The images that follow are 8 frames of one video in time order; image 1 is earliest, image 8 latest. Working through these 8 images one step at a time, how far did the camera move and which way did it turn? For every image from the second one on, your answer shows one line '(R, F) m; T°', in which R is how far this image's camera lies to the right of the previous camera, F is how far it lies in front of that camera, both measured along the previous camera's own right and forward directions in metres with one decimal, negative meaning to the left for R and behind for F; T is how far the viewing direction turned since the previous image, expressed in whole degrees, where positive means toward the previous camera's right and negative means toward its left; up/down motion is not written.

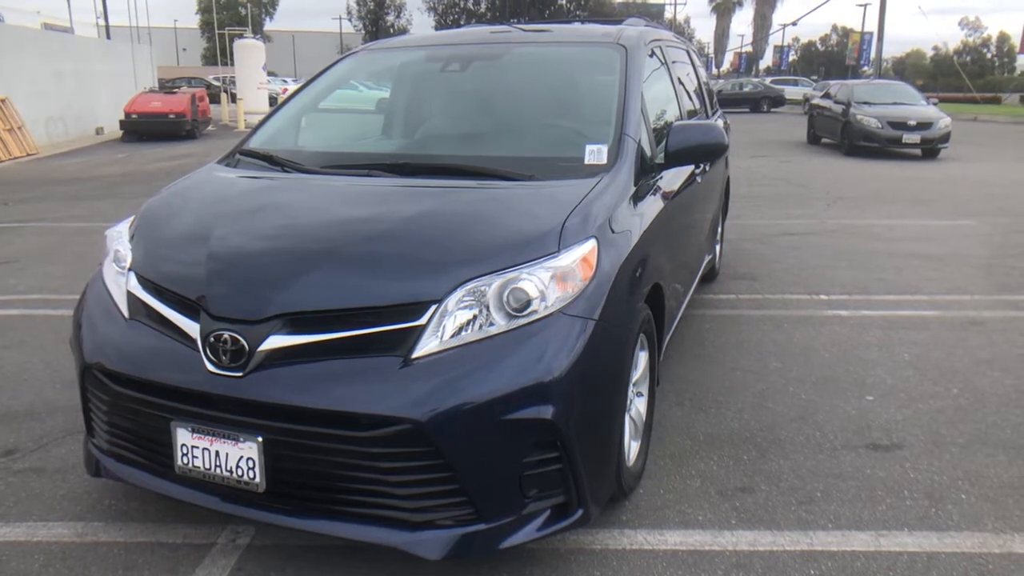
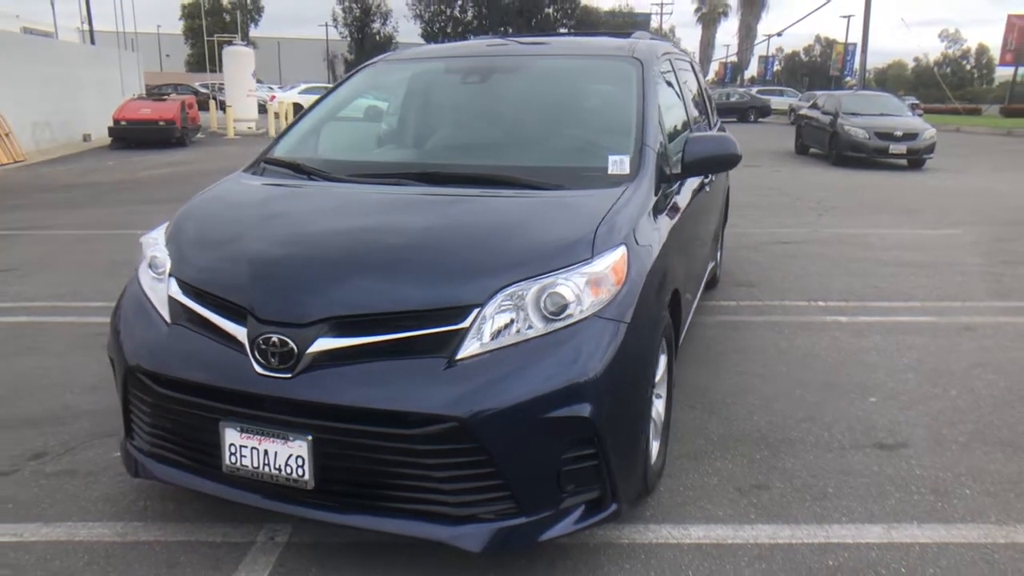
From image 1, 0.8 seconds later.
(-0.2, -0.1) m; +1°
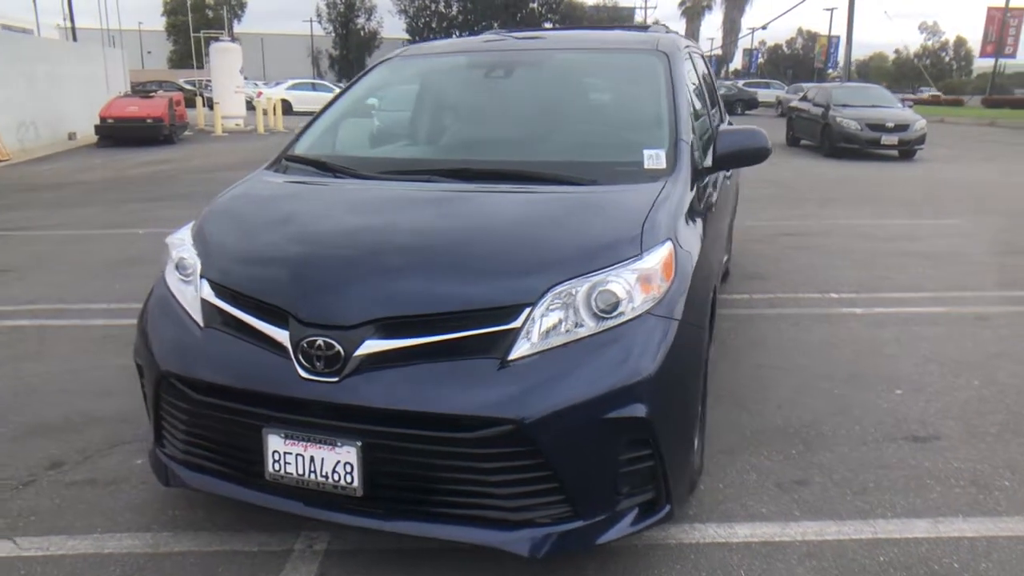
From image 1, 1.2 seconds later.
(-0.2, +0.1) m; +1°
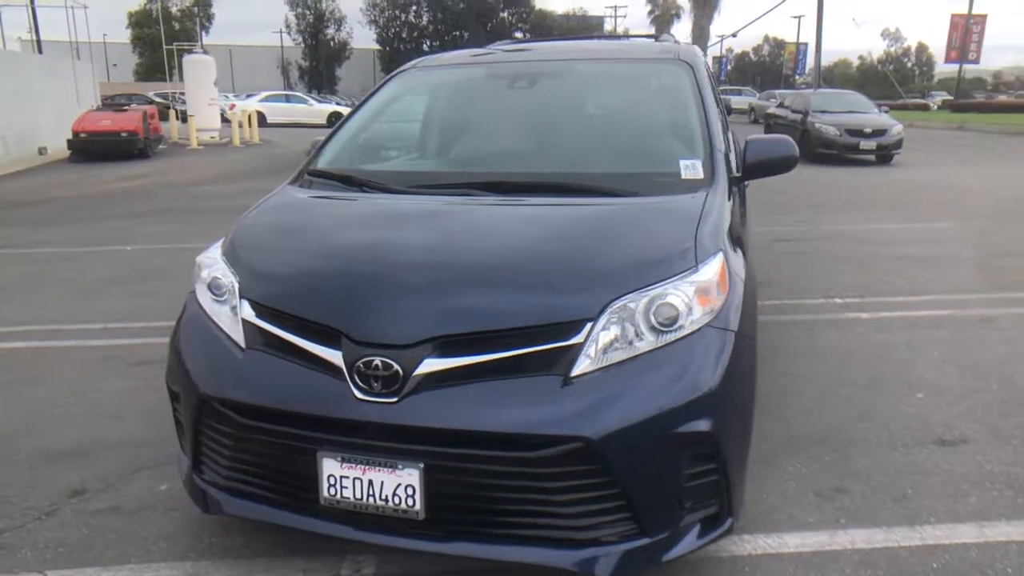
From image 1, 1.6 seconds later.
(-0.3, 0.0) m; +2°
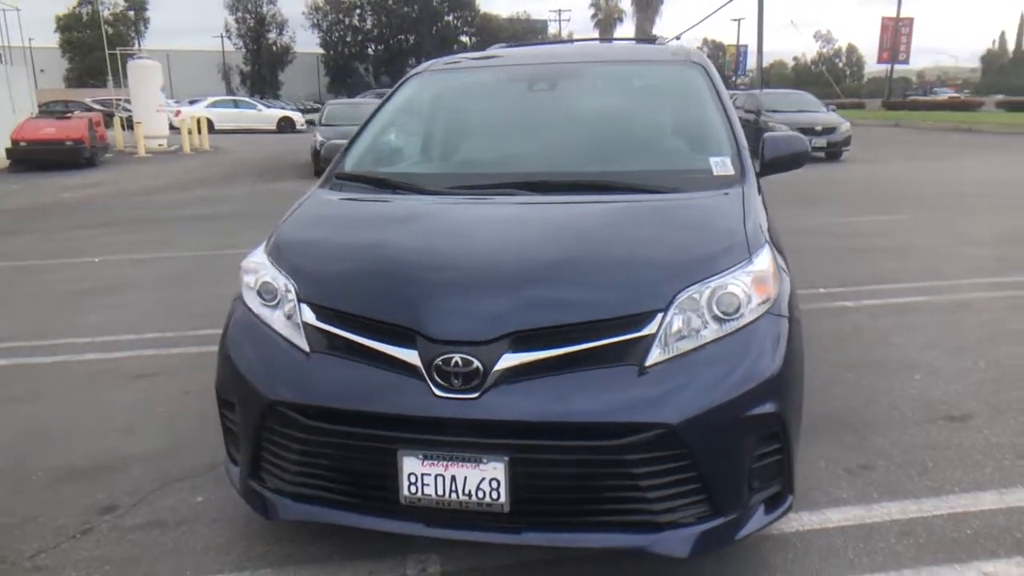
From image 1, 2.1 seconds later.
(-0.4, 0.0) m; +4°
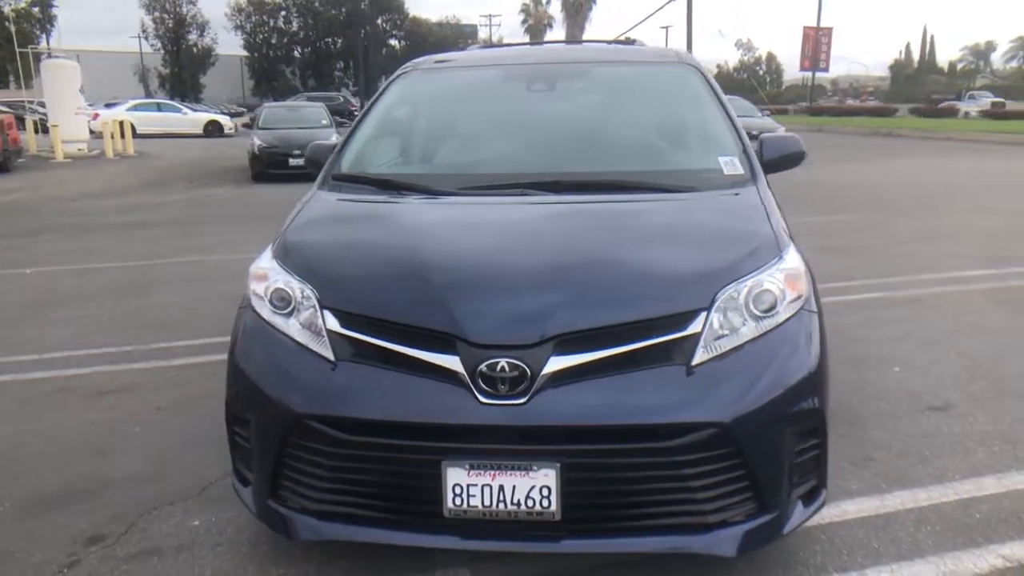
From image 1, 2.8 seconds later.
(-0.4, +0.1) m; +5°
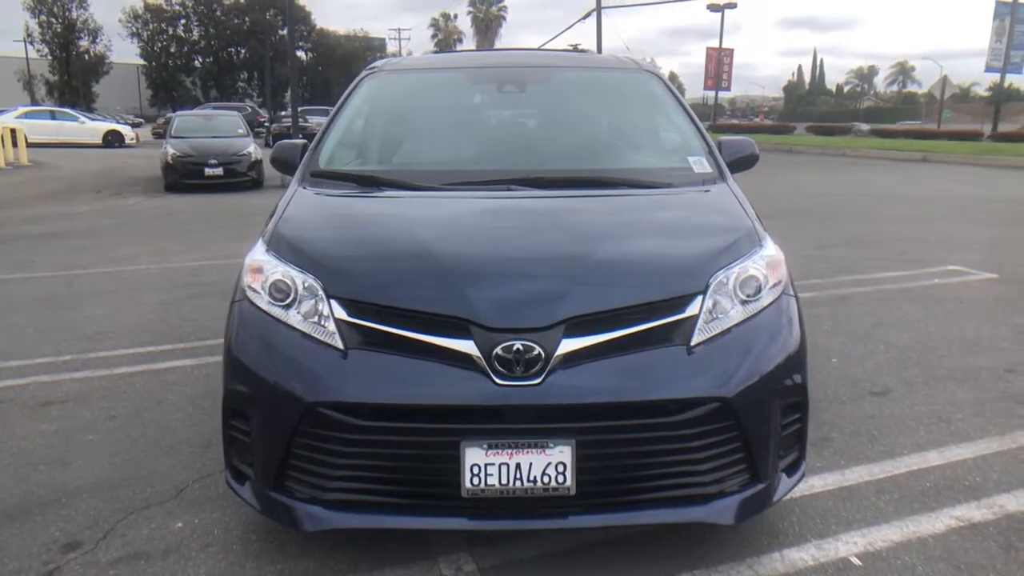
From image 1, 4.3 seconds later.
(-0.4, -0.1) m; +7°
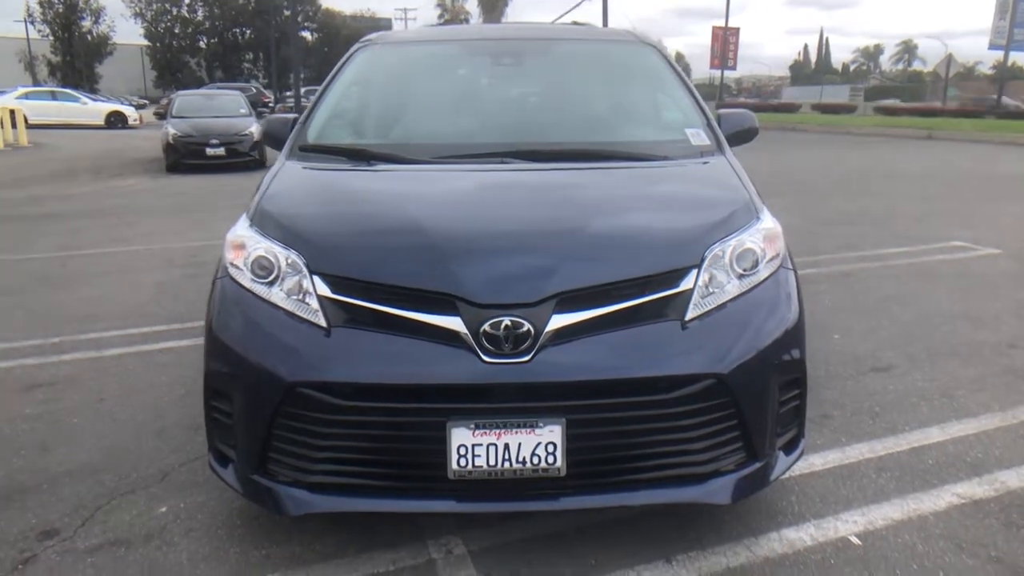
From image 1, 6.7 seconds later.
(+0.1, +0.1) m; 0°
